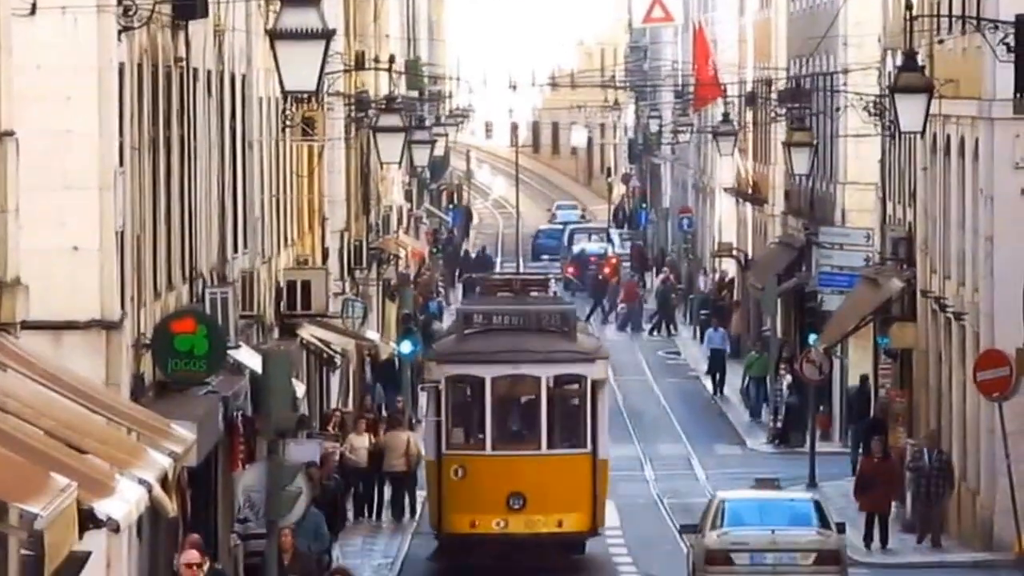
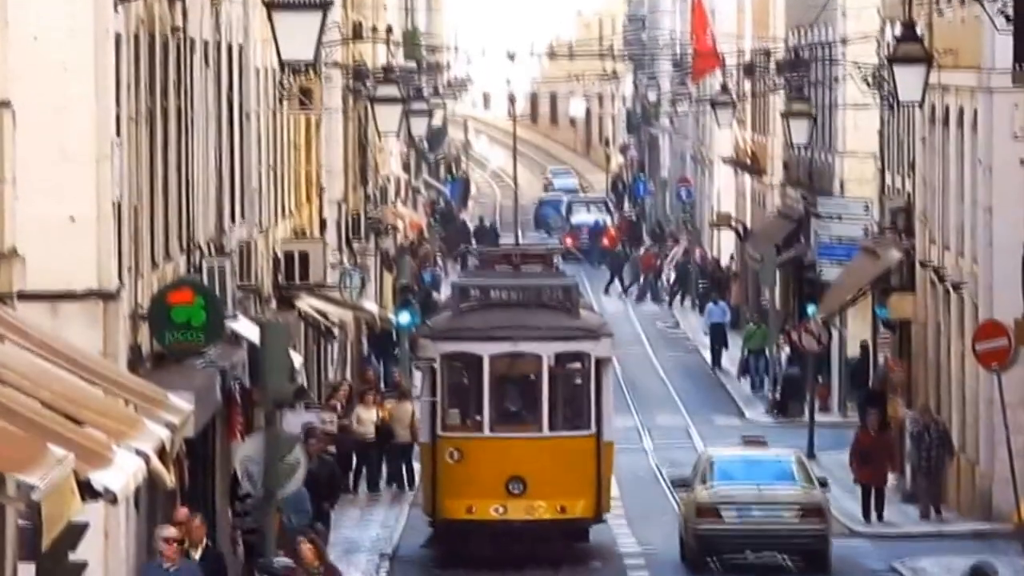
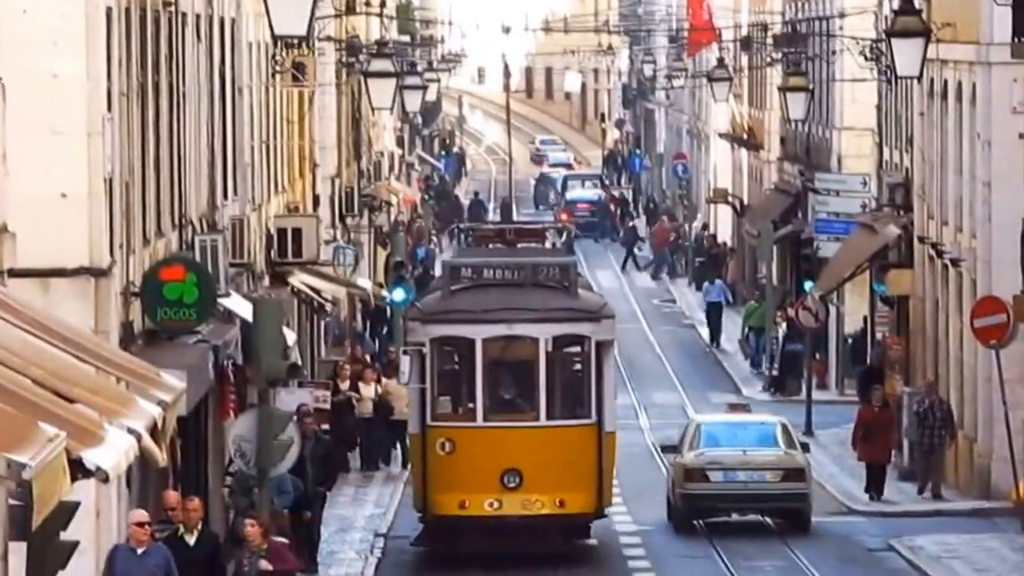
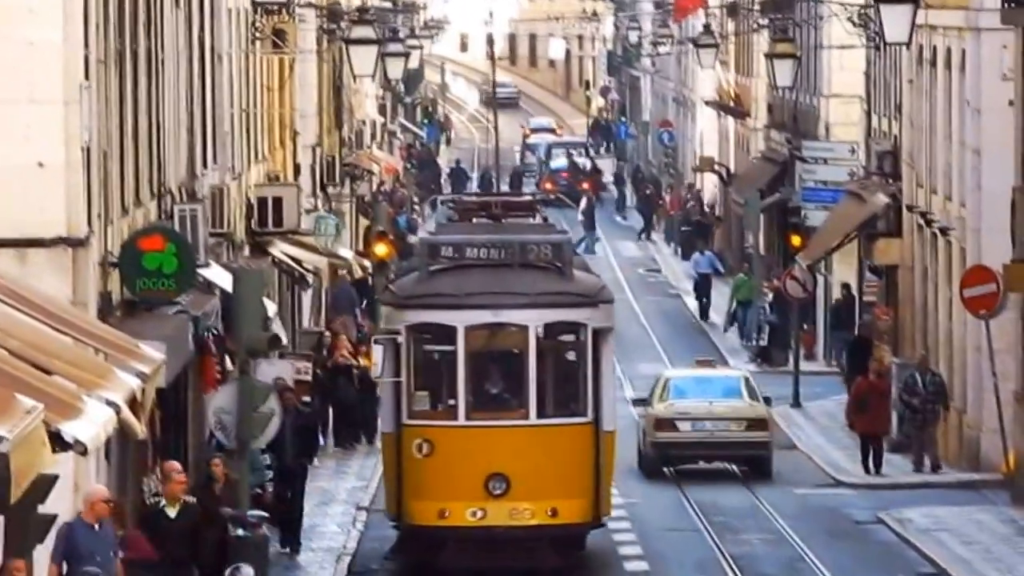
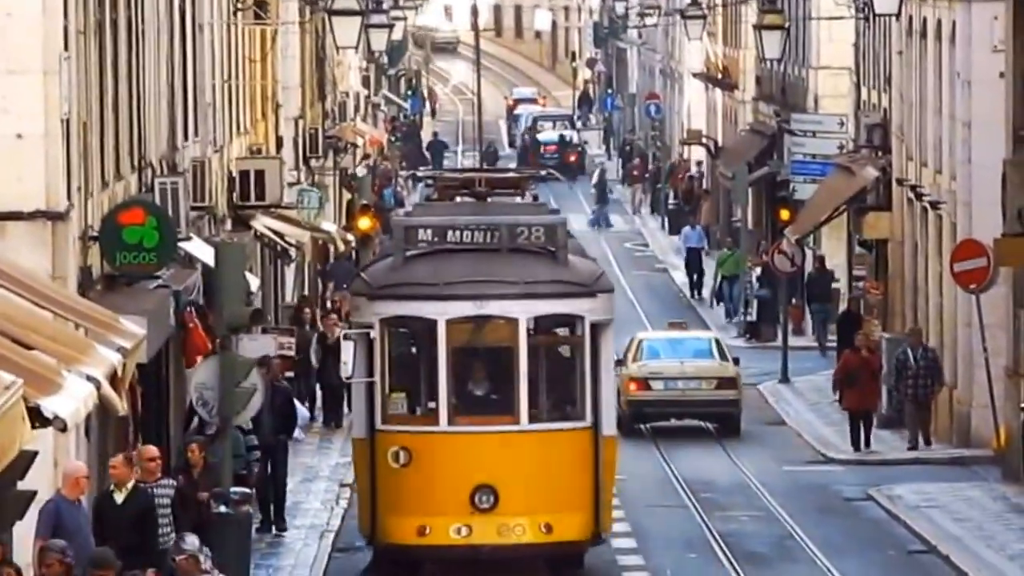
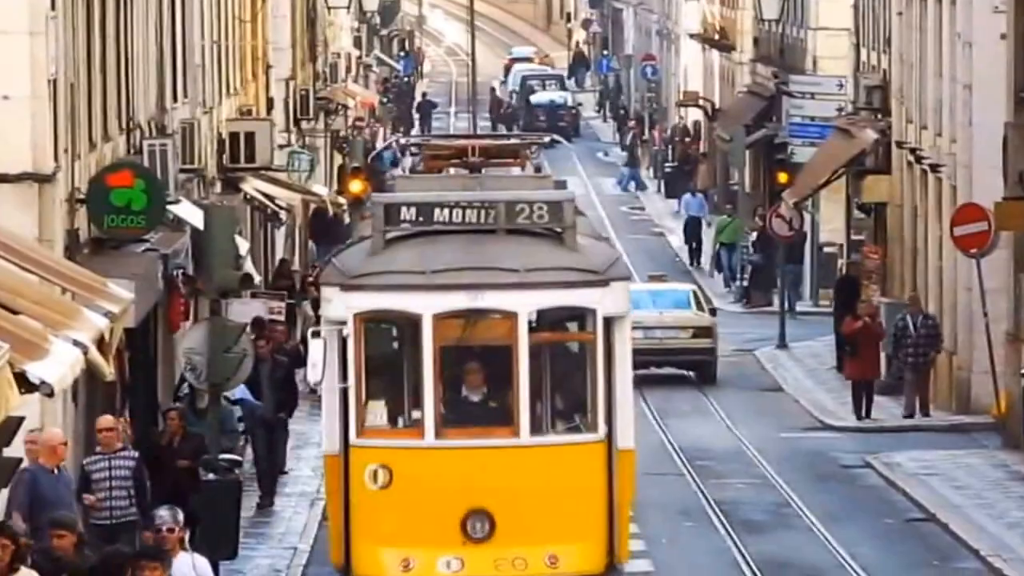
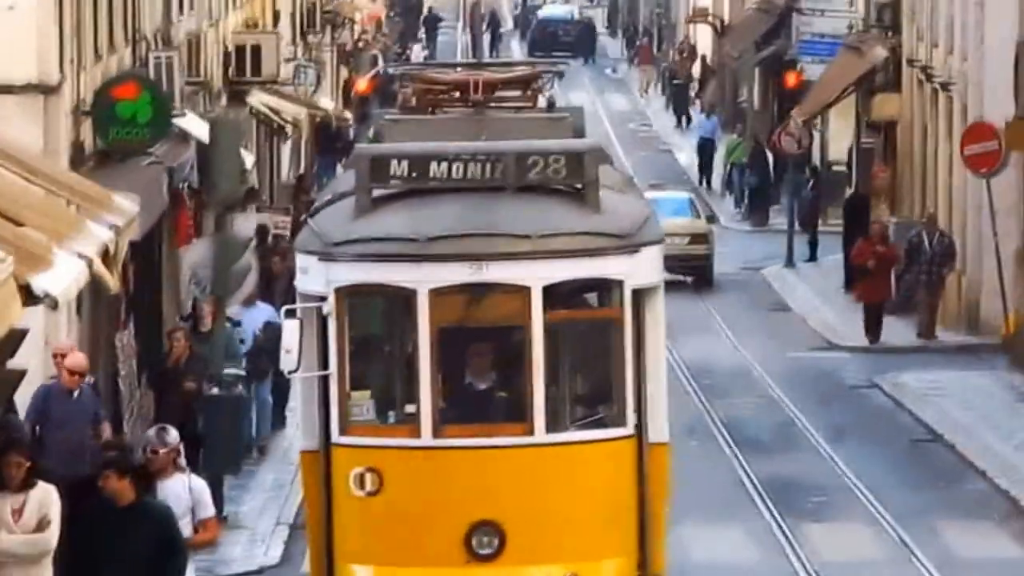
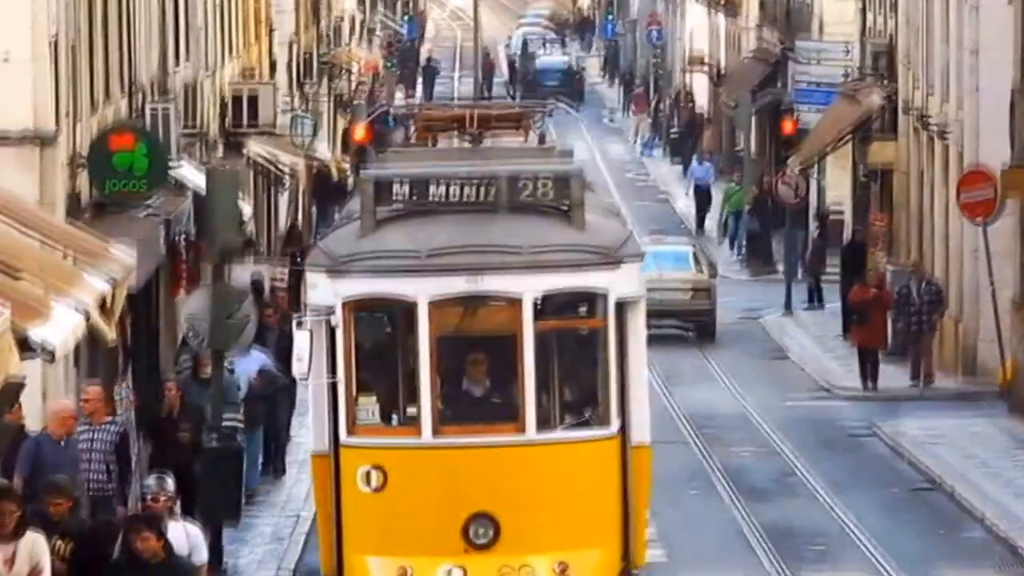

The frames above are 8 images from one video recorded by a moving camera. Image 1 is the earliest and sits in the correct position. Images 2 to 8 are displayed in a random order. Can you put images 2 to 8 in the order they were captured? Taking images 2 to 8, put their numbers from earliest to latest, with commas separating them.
2, 3, 4, 5, 6, 8, 7
